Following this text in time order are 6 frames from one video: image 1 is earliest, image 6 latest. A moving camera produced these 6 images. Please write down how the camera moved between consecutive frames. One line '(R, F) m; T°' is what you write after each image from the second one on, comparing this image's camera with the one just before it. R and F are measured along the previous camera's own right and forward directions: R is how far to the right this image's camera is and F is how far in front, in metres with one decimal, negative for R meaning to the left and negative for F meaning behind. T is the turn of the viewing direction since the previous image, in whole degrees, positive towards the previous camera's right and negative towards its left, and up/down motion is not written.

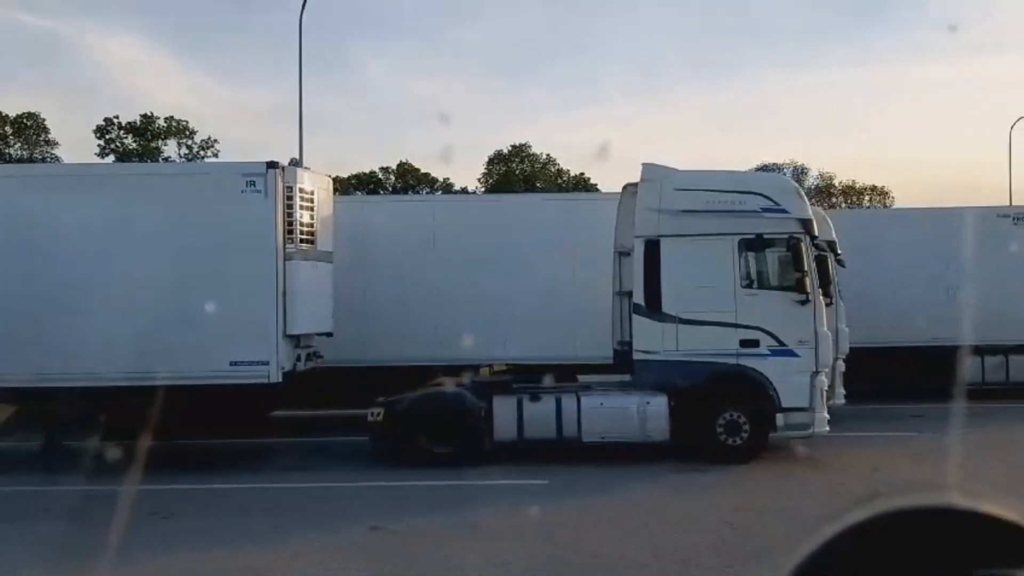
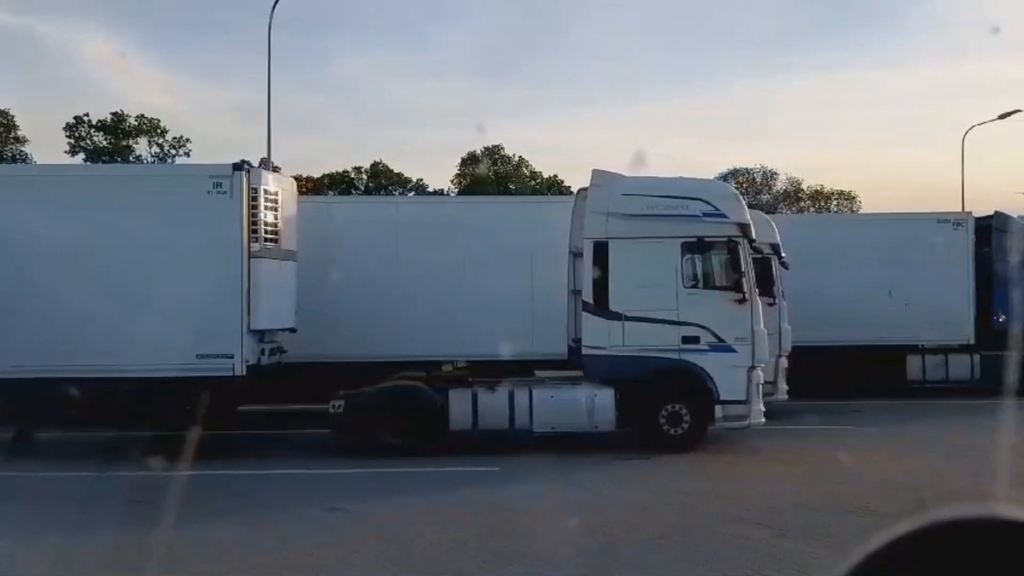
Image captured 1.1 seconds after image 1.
(+0.2, -0.5) m; +1°
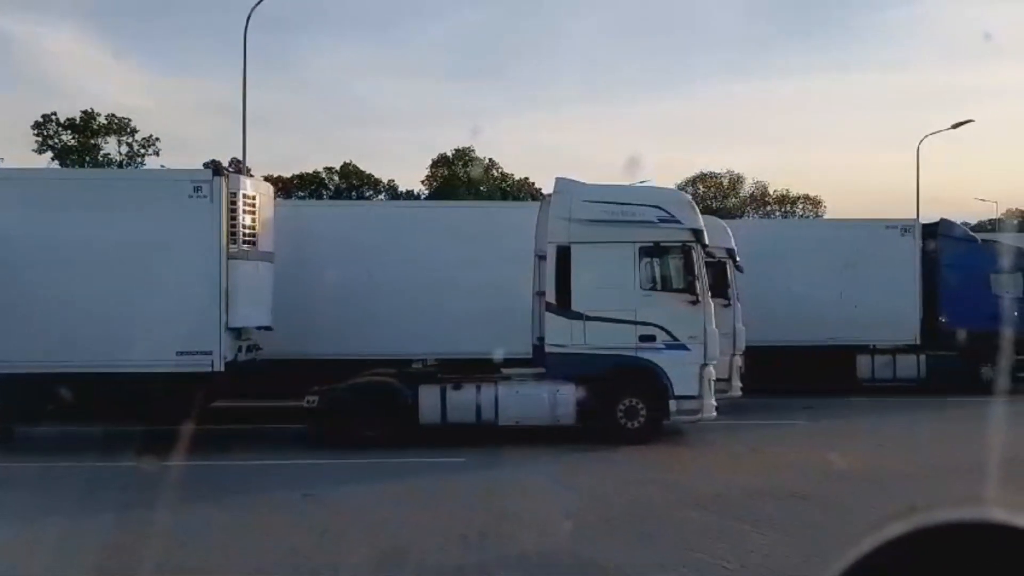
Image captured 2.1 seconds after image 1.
(0.0, -0.6) m; +2°
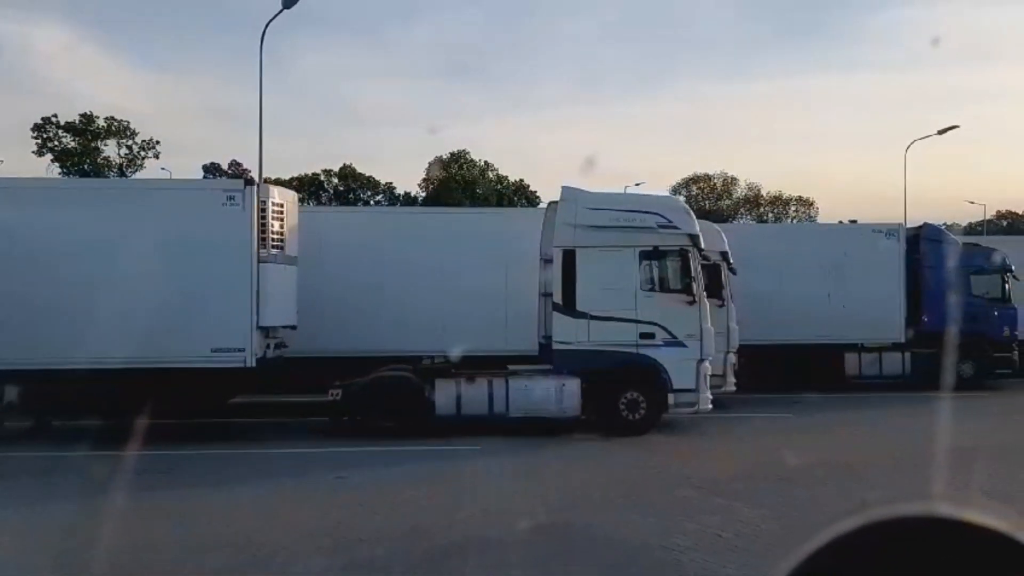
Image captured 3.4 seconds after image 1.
(-0.2, -0.9) m; 0°
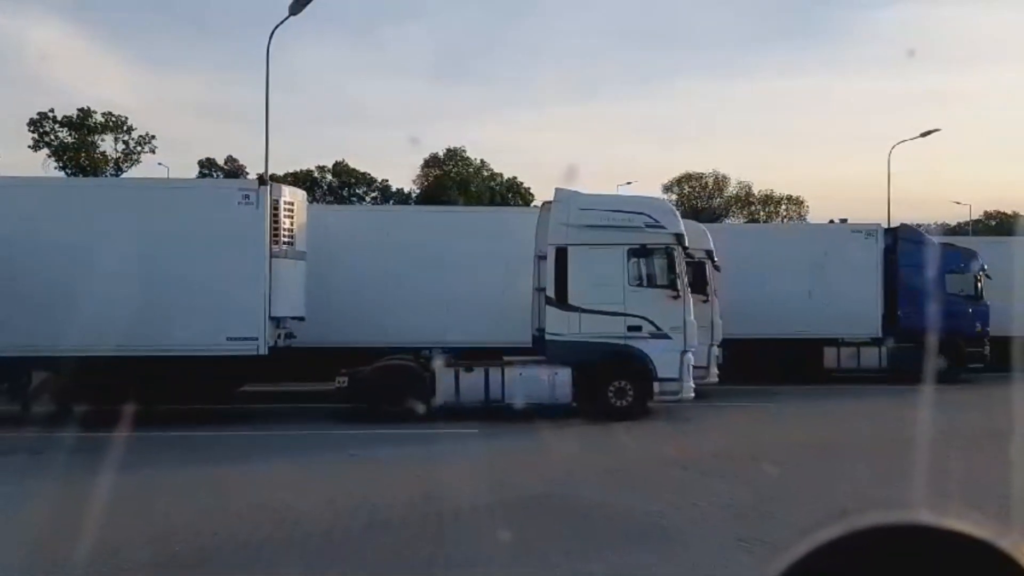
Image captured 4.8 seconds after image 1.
(0.0, -0.8) m; 0°
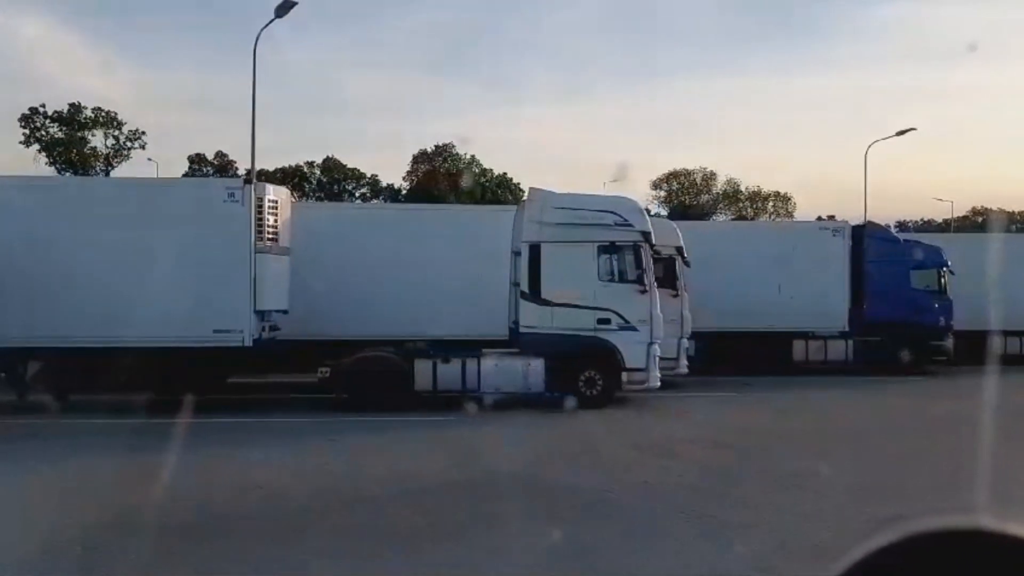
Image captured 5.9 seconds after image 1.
(+0.2, -0.6) m; 0°
